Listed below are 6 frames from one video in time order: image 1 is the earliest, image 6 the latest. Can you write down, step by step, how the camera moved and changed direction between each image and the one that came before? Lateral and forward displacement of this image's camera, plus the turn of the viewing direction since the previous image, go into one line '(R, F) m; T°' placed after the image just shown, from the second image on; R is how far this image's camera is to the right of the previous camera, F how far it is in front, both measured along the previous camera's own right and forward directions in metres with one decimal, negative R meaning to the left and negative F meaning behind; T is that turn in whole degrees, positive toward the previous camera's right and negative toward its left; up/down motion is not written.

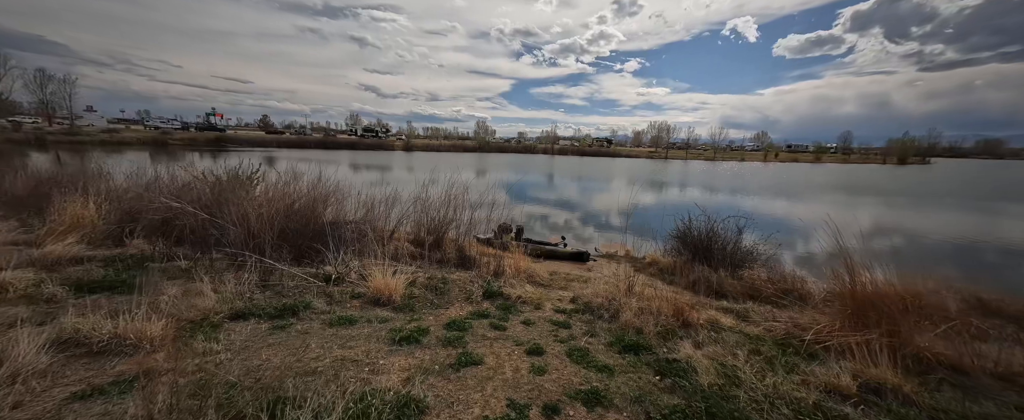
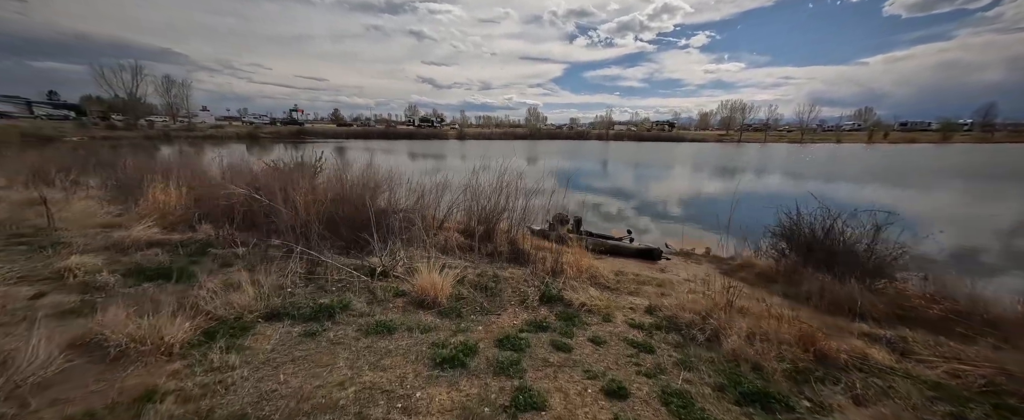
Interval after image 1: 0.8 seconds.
(-0.2, +1.1) m; -9°
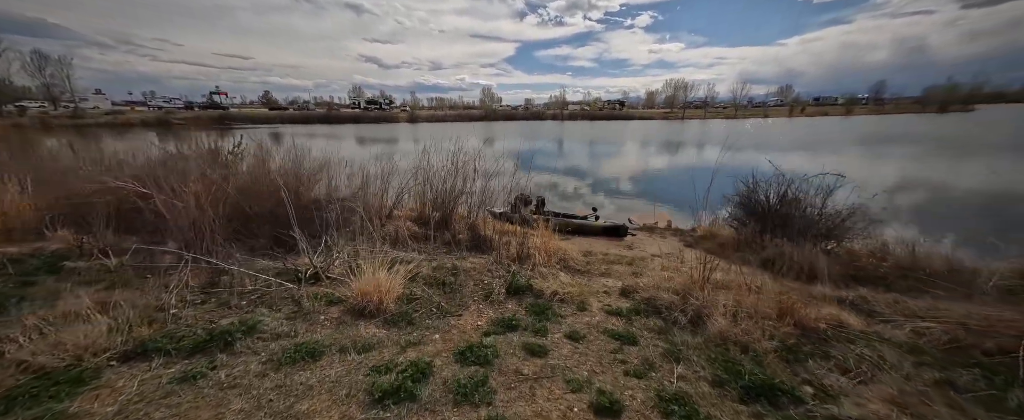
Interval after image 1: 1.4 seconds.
(0.0, +0.8) m; +7°
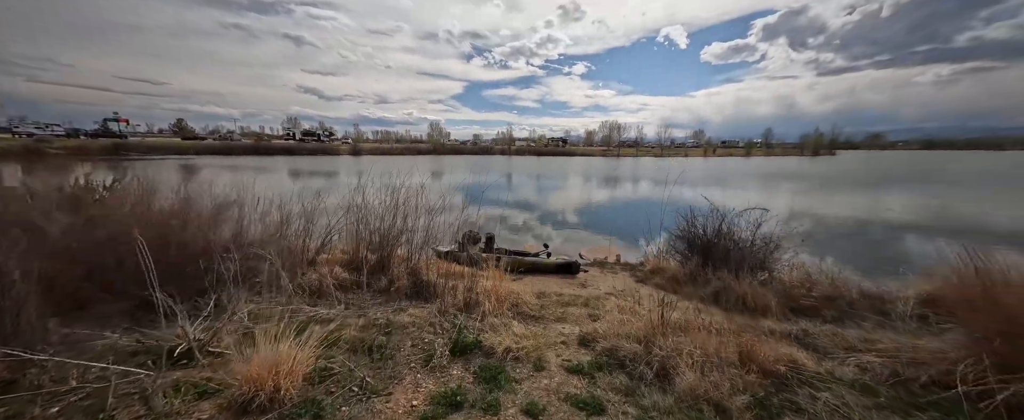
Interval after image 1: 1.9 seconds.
(+0.1, +0.6) m; +9°
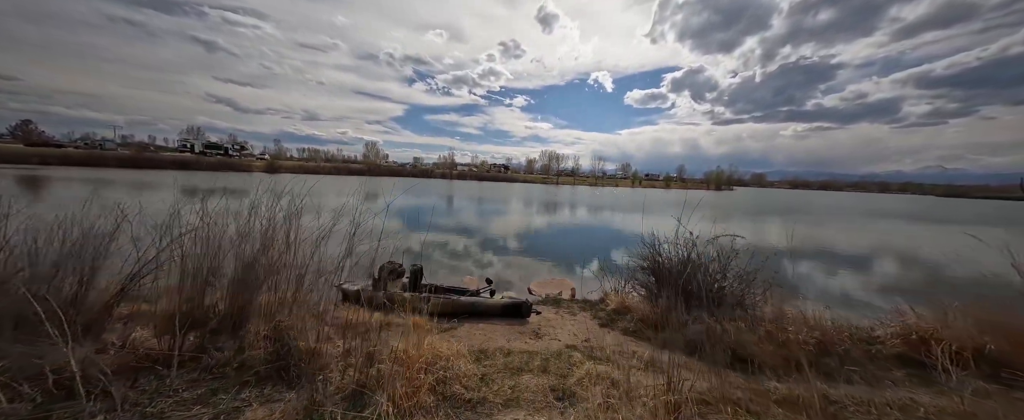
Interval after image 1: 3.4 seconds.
(+0.2, +2.1) m; +10°
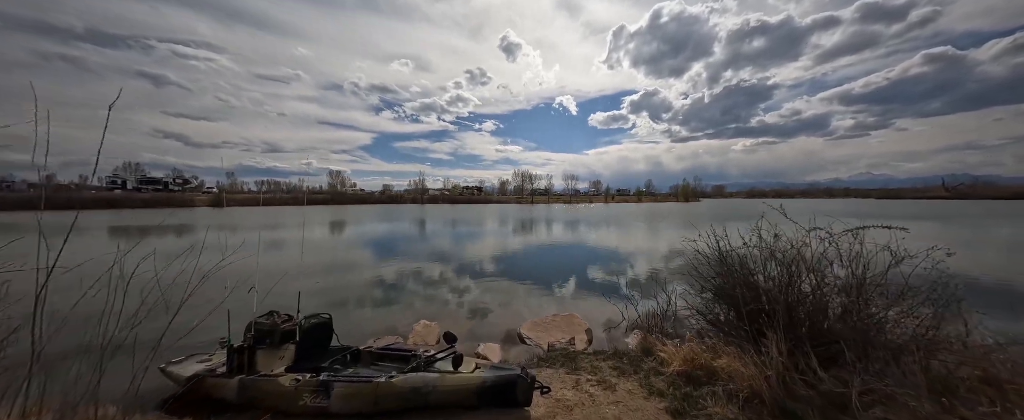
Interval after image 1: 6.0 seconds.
(0.0, +3.6) m; +5°
